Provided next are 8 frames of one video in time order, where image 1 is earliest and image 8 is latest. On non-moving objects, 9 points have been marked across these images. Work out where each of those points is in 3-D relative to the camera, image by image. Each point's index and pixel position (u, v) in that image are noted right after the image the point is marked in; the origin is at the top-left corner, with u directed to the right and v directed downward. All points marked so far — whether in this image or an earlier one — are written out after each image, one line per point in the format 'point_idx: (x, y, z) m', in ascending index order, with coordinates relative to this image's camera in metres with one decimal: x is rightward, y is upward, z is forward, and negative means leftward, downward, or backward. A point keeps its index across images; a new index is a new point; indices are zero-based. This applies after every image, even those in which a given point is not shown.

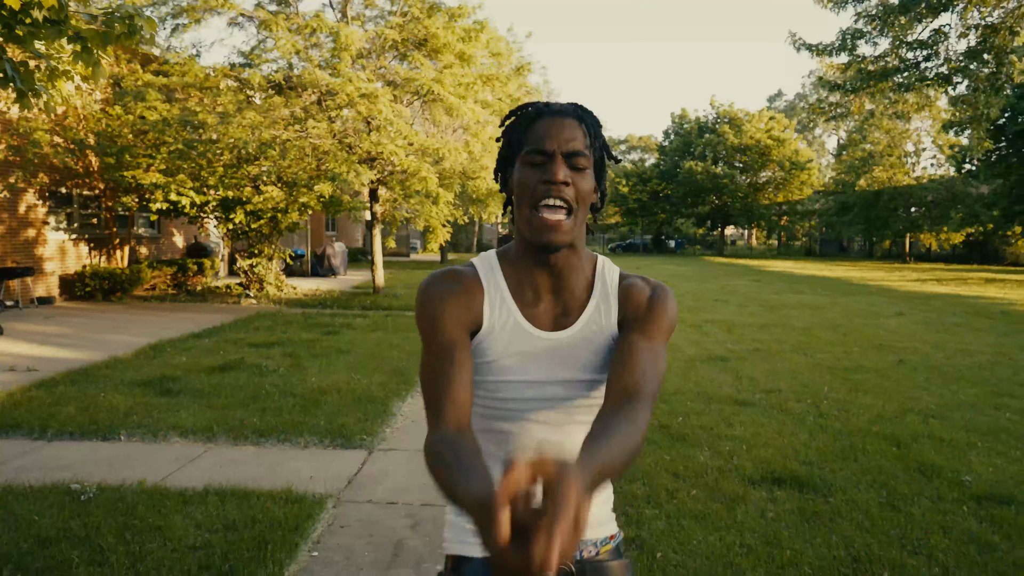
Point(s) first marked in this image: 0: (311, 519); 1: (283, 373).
0: (-1.1, -1.3, +3.9) m
1: (-2.5, -0.9, +7.4) m
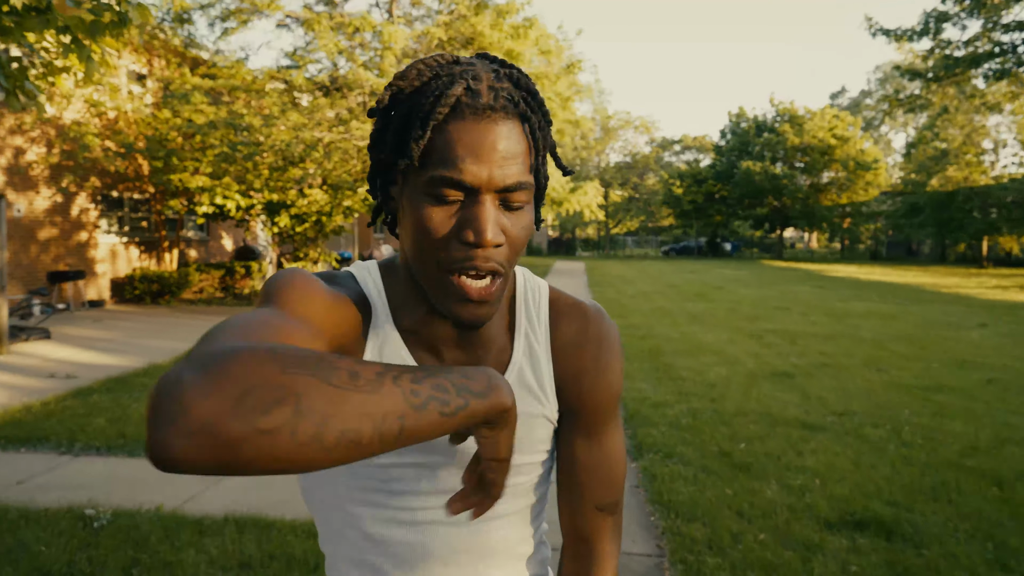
0: (-0.9, -1.4, +3.6) m
1: (-2.0, -1.0, +7.2) m
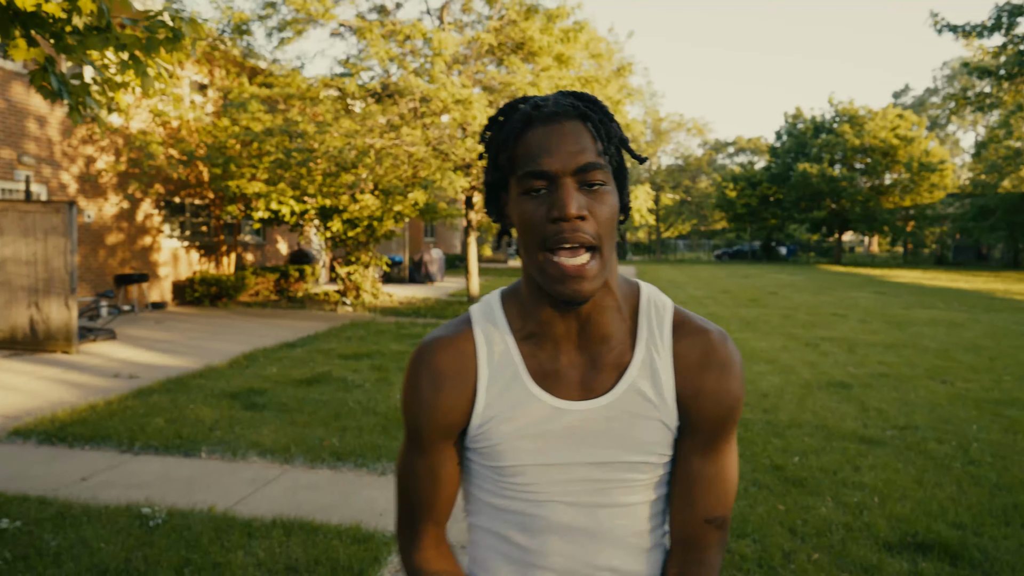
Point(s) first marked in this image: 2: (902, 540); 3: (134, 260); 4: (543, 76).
0: (-0.7, -1.4, +3.6) m
1: (-1.5, -1.0, +7.3) m
2: (+2.2, -1.4, +3.8) m
3: (-7.4, +0.6, +13.6) m
4: (+0.6, +3.9, +12.8) m
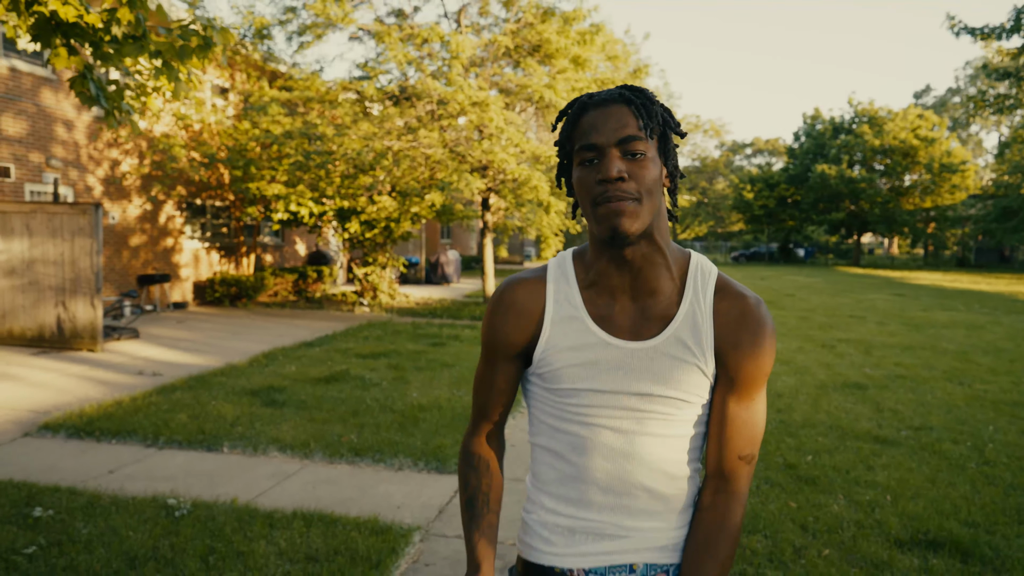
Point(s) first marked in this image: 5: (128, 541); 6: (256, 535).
0: (-0.6, -1.4, +3.7) m
1: (-1.3, -1.0, +7.4) m
2: (+2.2, -1.4, +3.9) m
3: (-7.1, +0.5, +13.8) m
4: (+0.9, +3.9, +12.8) m
5: (-2.0, -1.3, +3.6) m
6: (-1.4, -1.4, +3.8) m
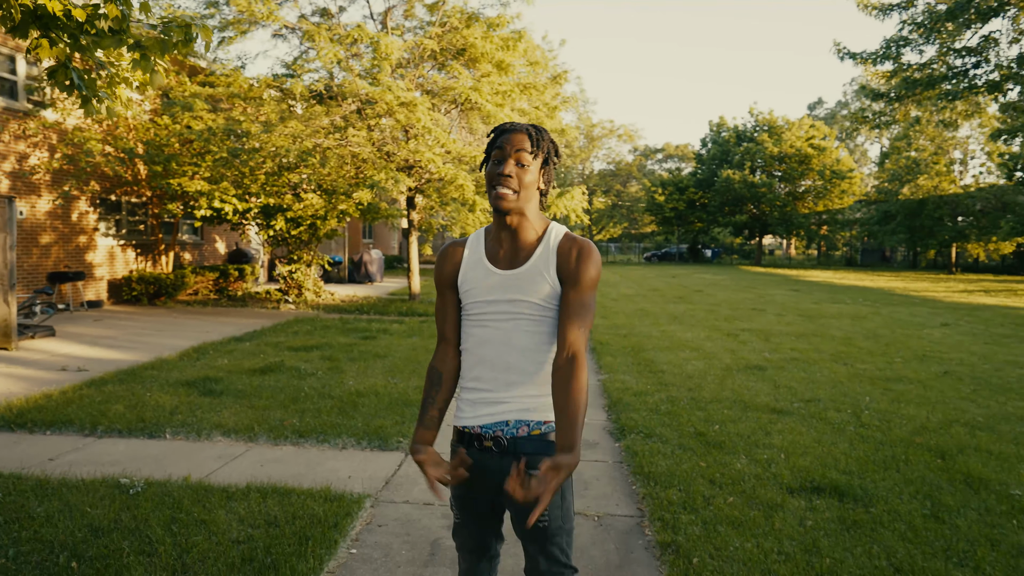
0: (-0.9, -1.3, +4.0) m
1: (-2.1, -1.0, +7.6) m
2: (+1.9, -1.3, +4.5) m
3: (-8.6, +0.6, +13.3) m
4: (-0.6, +4.0, +13.3) m
5: (-2.3, -1.2, +3.8) m
6: (-1.7, -1.3, +4.0) m
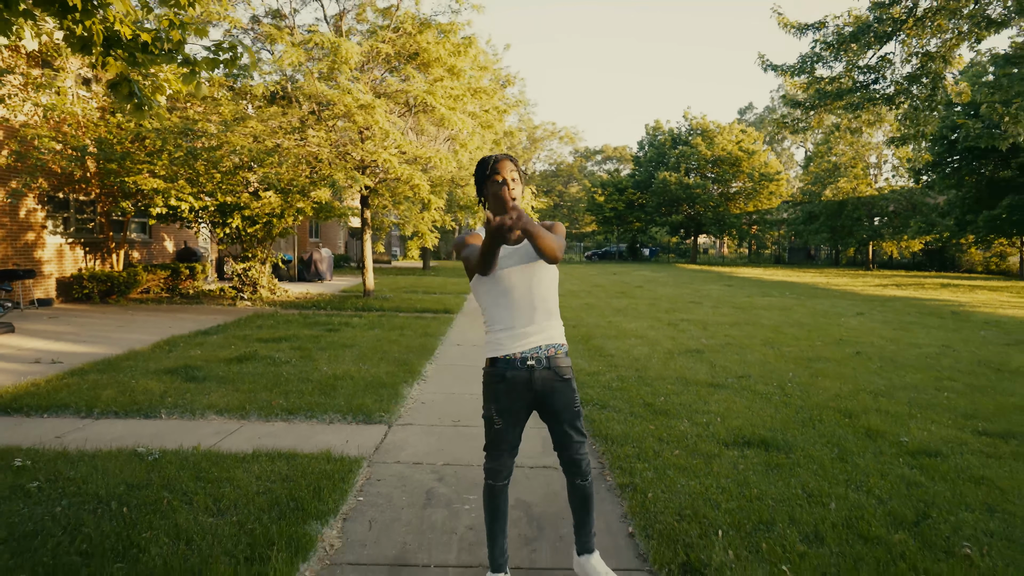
0: (-1.1, -1.2, +4.6) m
1: (-2.5, -0.9, +8.0) m
2: (+1.7, -1.2, +5.3) m
3: (-9.5, +0.6, +13.2) m
4: (-1.5, +4.1, +13.8) m
5: (-2.4, -1.2, +4.2) m
6: (-1.8, -1.2, +4.5) m
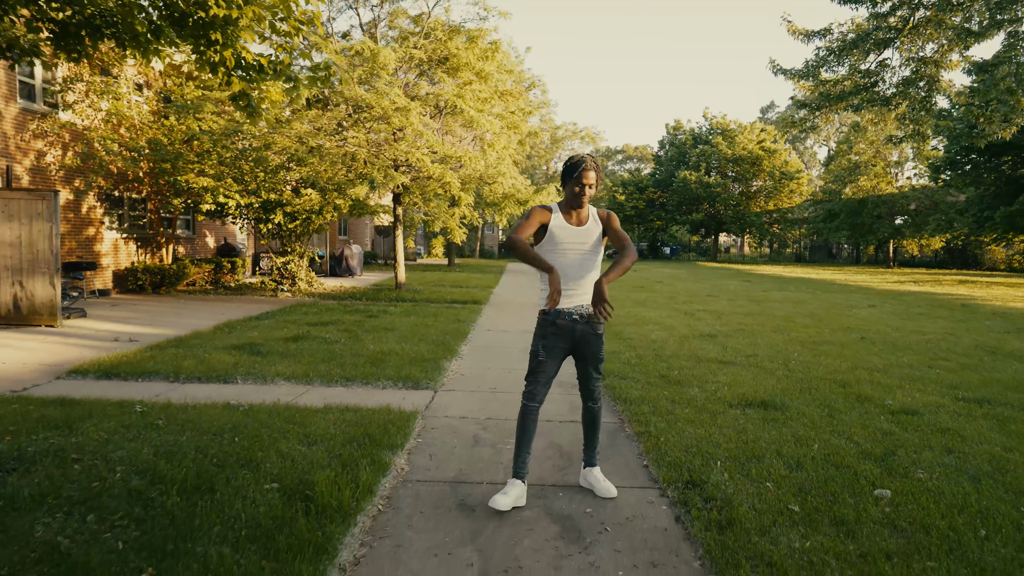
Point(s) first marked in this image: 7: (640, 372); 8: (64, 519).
0: (-0.8, -1.1, +5.4) m
1: (-2.2, -0.7, +8.9) m
2: (+2.0, -1.0, +6.1) m
3: (-9.0, +0.8, +14.3) m
4: (-1.0, +4.2, +14.7) m
5: (-2.2, -1.0, +5.1) m
6: (-1.6, -1.0, +5.4) m
7: (+1.4, -0.9, +7.3) m
8: (-2.1, -1.1, +3.2) m
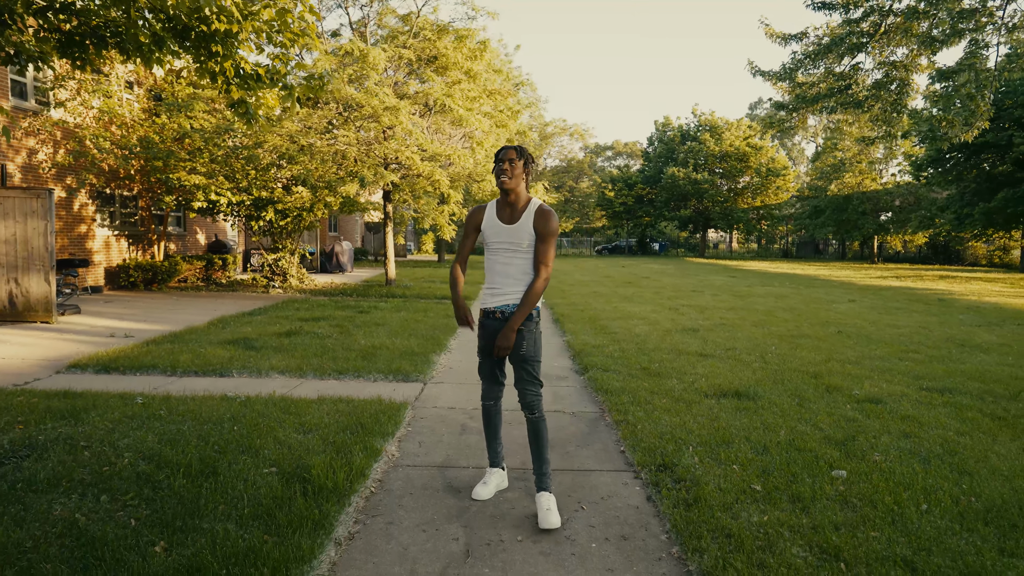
0: (-0.9, -1.0, +5.7) m
1: (-2.3, -0.7, +9.1) m
2: (+1.9, -1.0, +6.4) m
3: (-9.2, +0.9, +14.4) m
4: (-1.2, +4.3, +14.9) m
5: (-2.3, -1.0, +5.3) m
6: (-1.7, -1.0, +5.6) m
7: (+1.2, -0.9, +7.6) m
8: (-2.1, -1.0, +3.4) m
